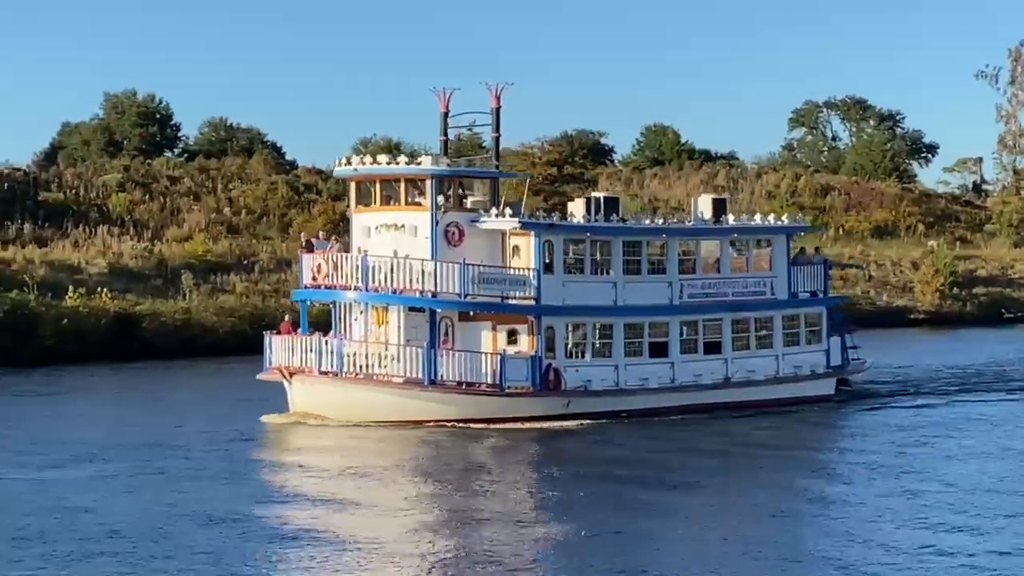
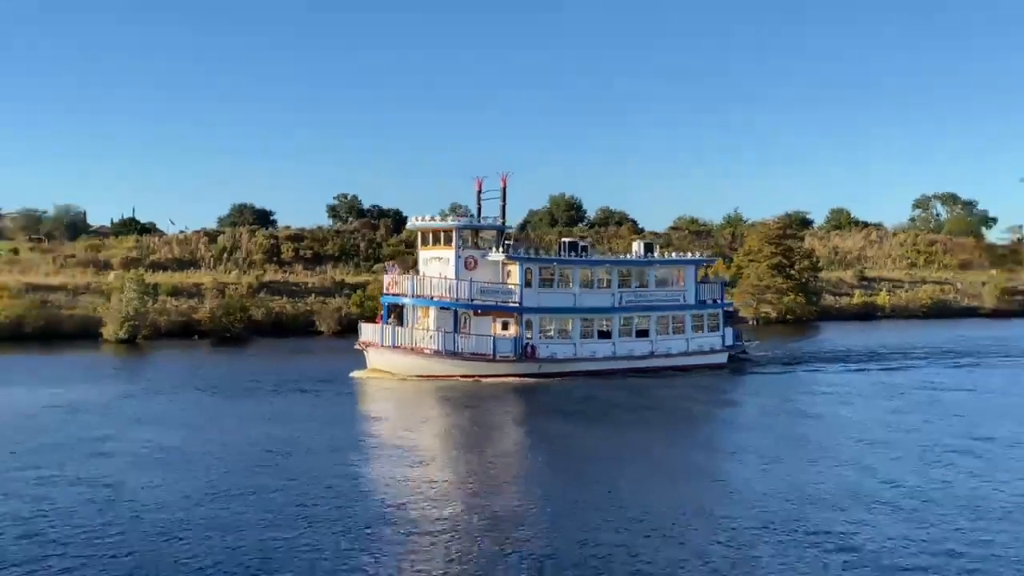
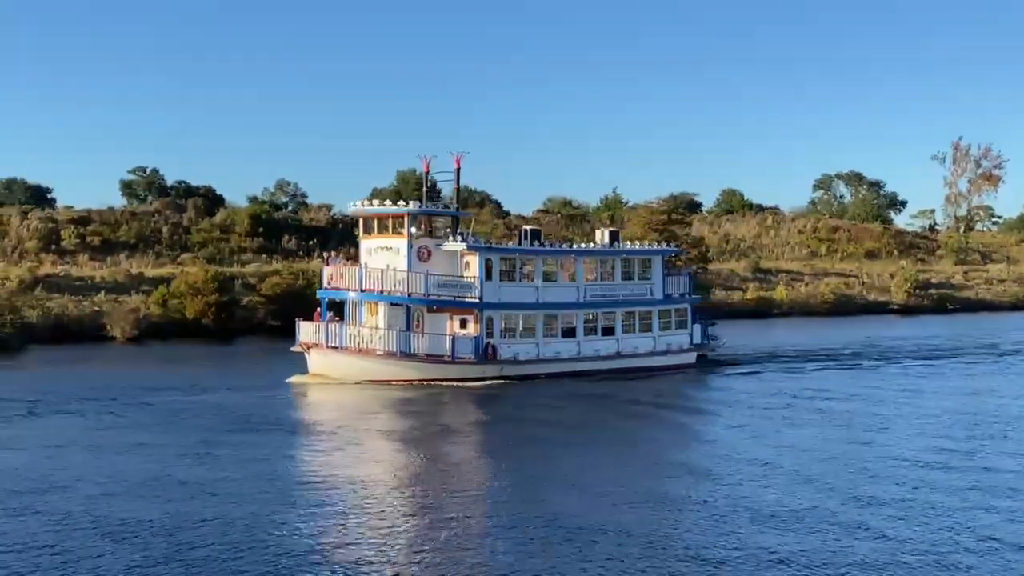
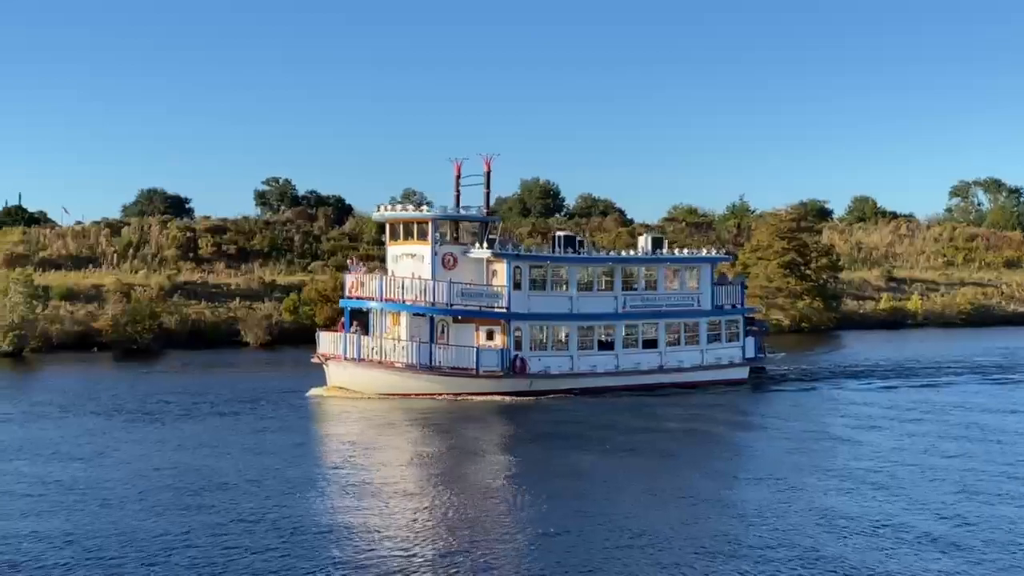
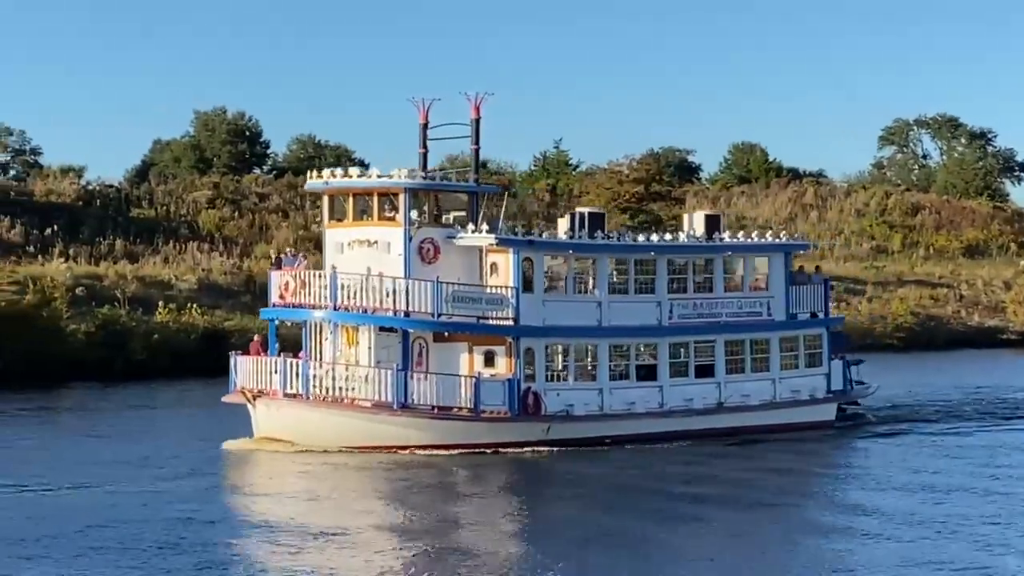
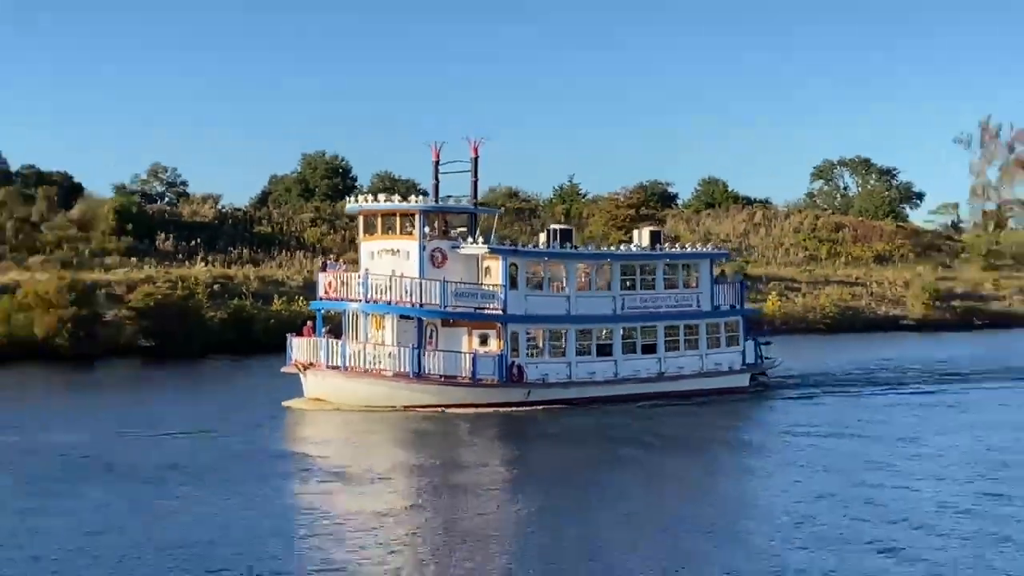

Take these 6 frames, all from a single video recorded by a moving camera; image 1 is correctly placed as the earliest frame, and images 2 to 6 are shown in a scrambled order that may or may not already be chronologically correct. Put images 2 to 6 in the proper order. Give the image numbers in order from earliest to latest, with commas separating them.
5, 6, 3, 4, 2
